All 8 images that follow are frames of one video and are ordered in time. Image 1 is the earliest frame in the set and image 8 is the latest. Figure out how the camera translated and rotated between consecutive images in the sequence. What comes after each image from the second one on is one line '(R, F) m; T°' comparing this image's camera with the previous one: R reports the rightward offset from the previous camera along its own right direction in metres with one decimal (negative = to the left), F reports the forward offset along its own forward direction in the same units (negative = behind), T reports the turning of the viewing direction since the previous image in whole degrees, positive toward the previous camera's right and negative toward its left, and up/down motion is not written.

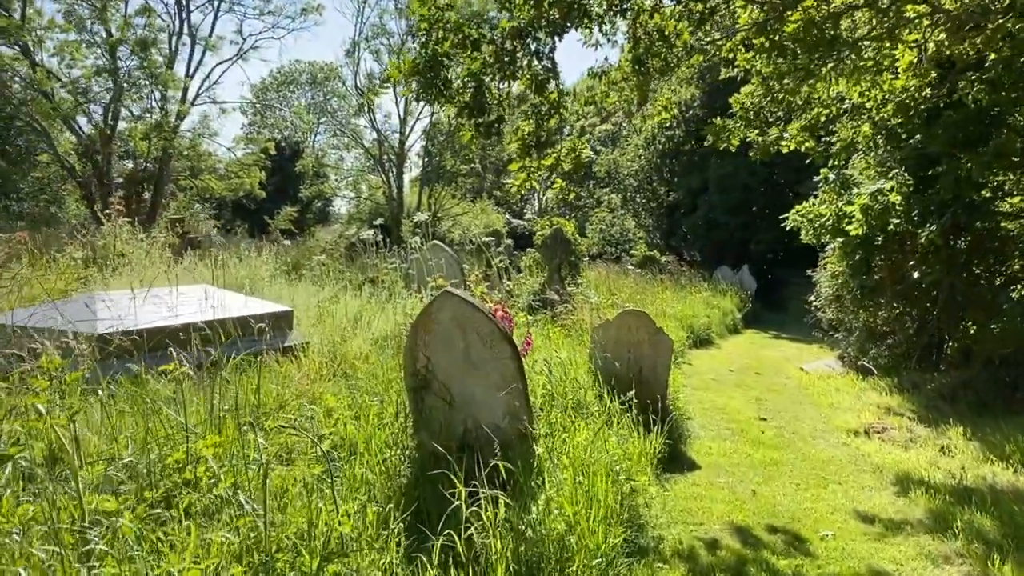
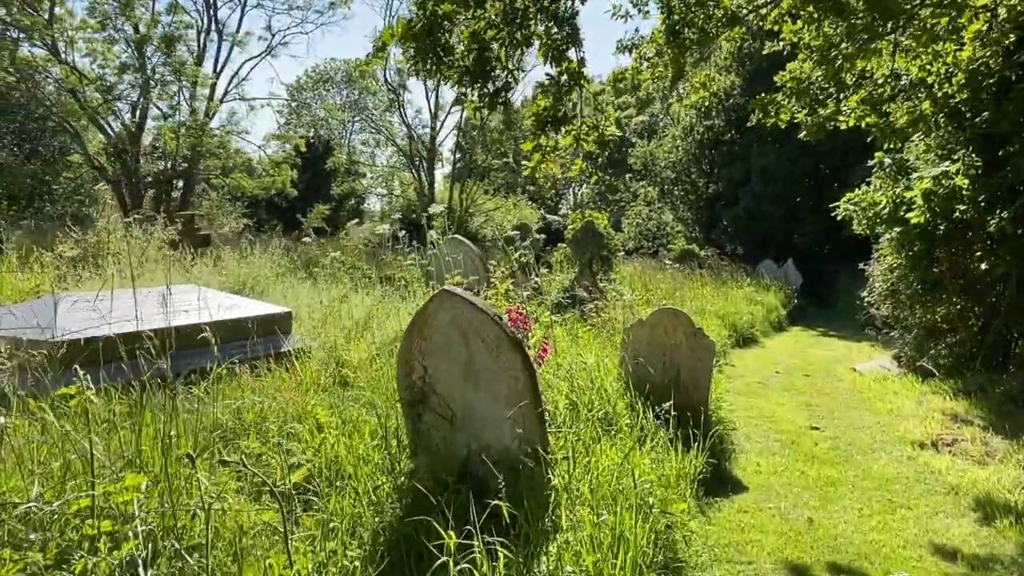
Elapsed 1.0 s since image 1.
(+0.1, +0.5) m; -3°
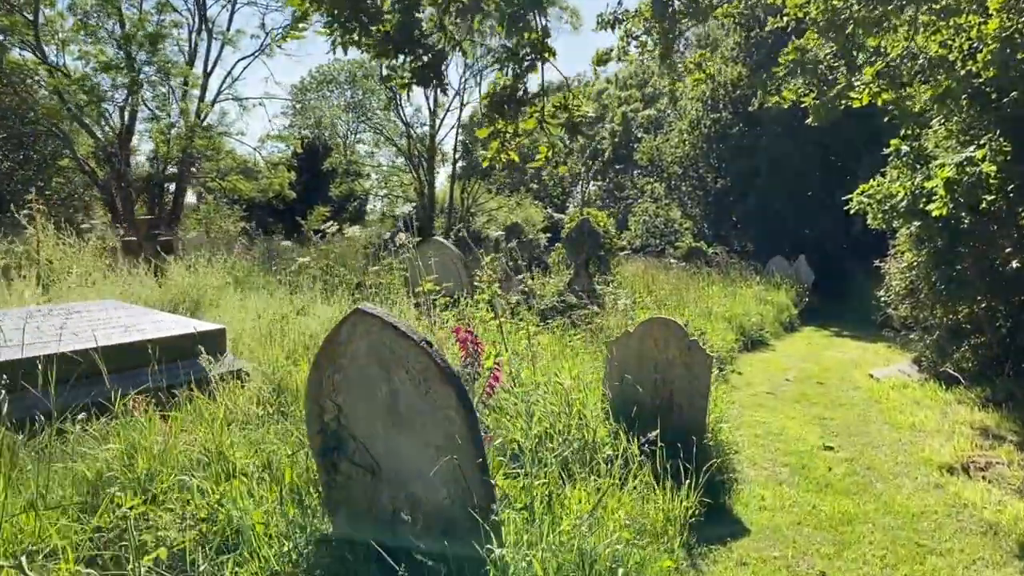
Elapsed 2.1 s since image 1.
(+0.2, +0.6) m; -1°
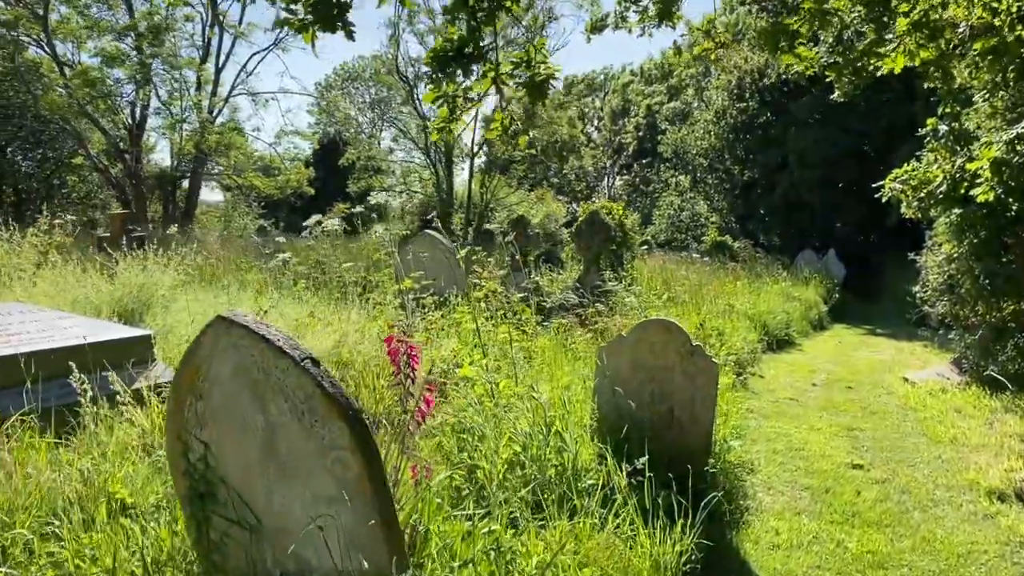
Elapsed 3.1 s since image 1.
(+0.2, +0.6) m; -2°
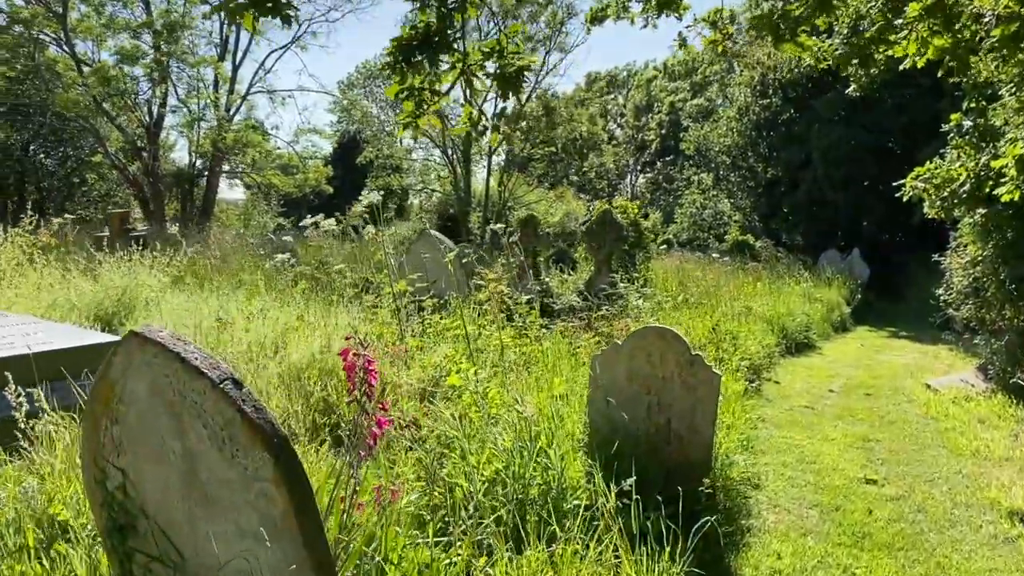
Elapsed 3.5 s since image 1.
(+0.1, +0.2) m; -2°
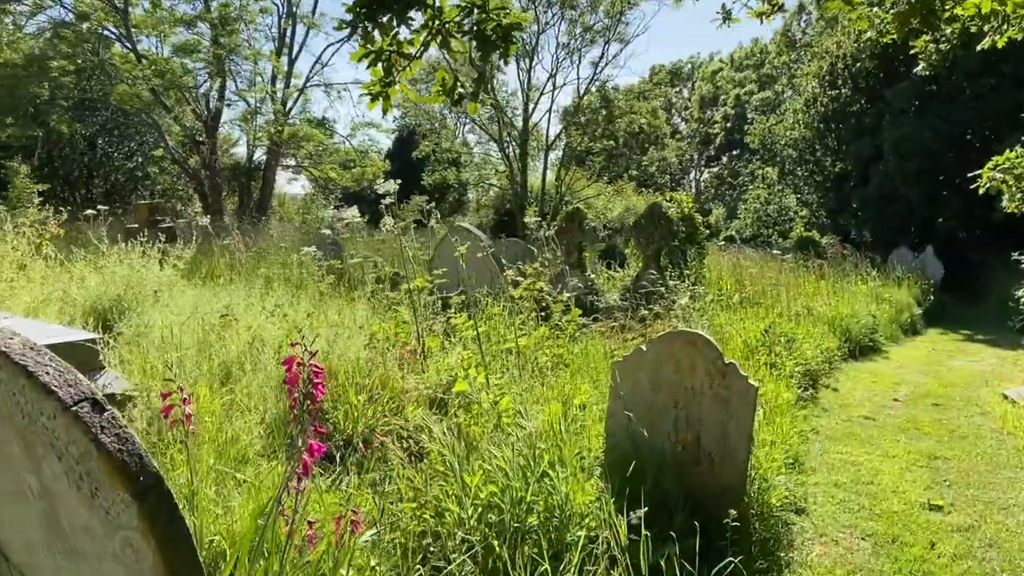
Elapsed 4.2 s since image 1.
(+0.2, +0.4) m; -4°
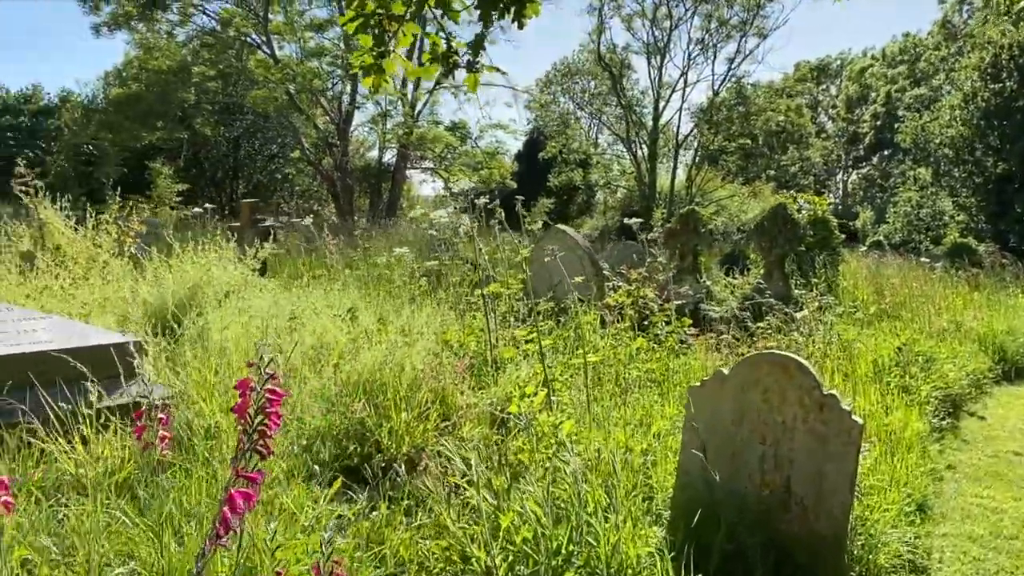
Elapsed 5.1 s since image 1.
(+0.2, +0.4) m; -9°
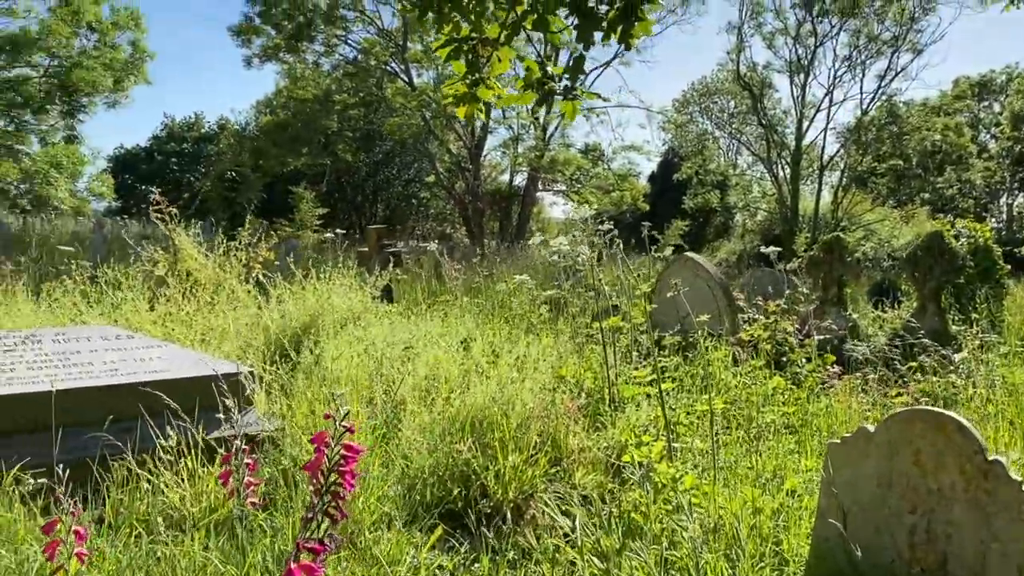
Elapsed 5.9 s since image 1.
(+0.1, +0.2) m; -9°
